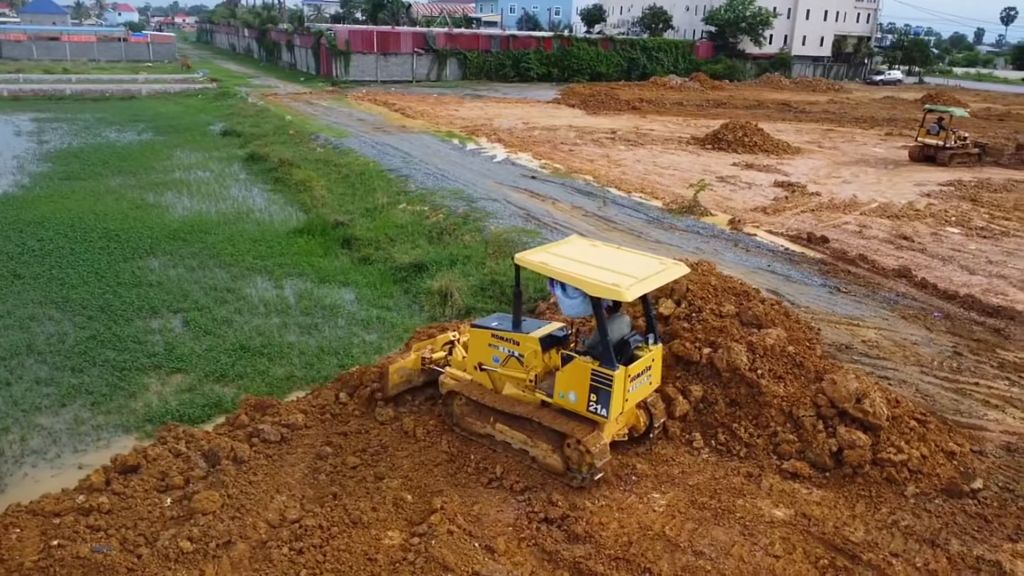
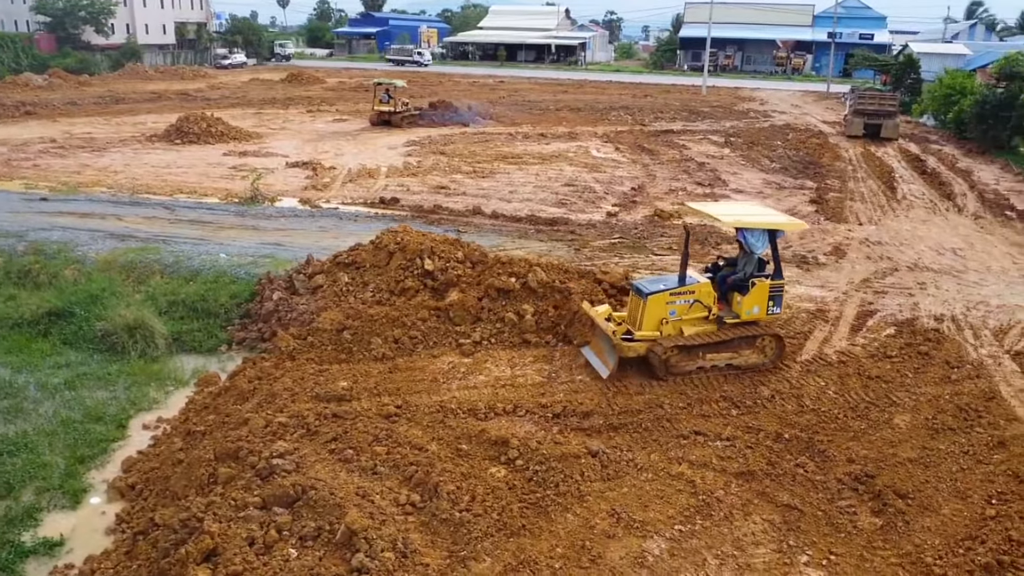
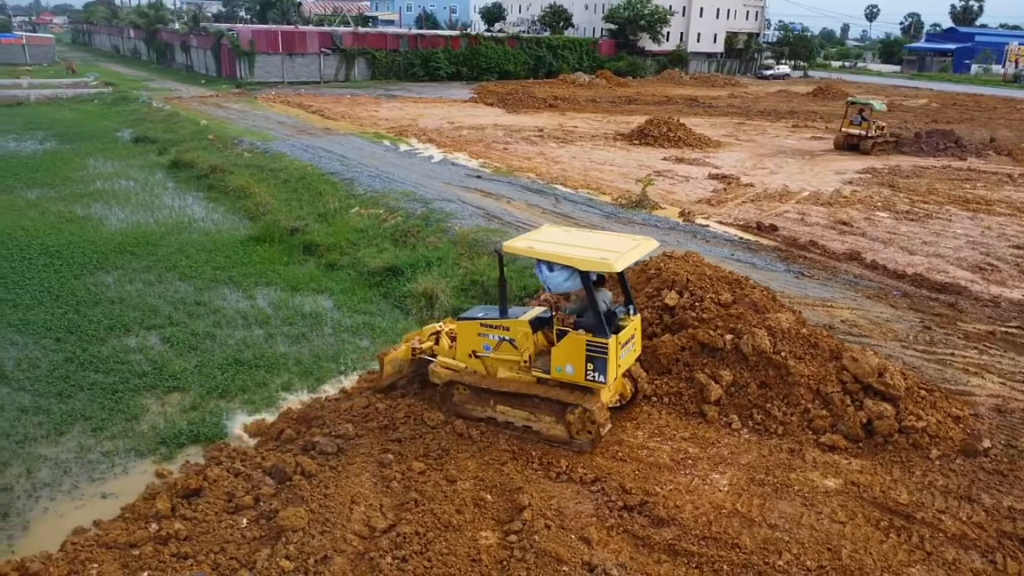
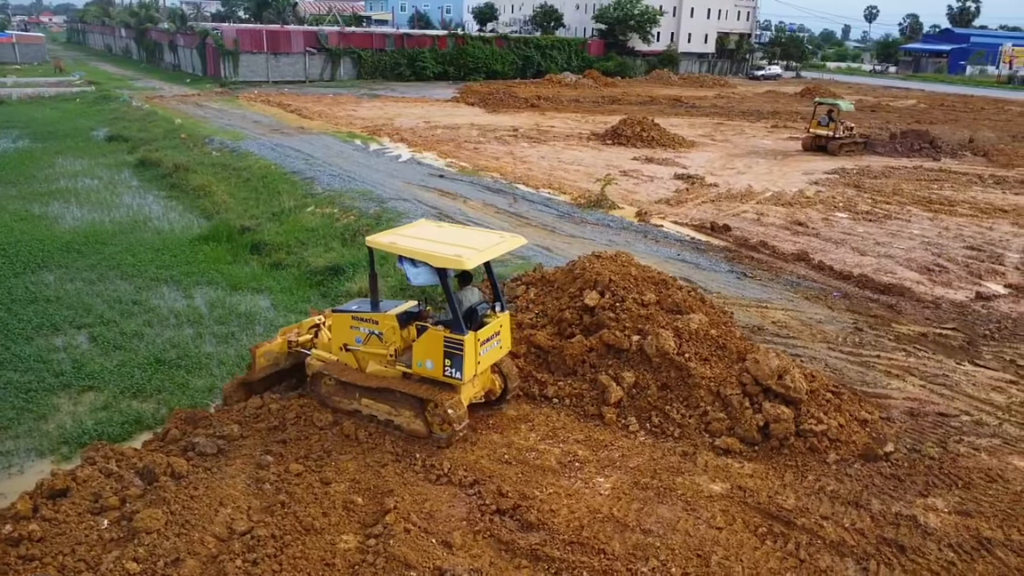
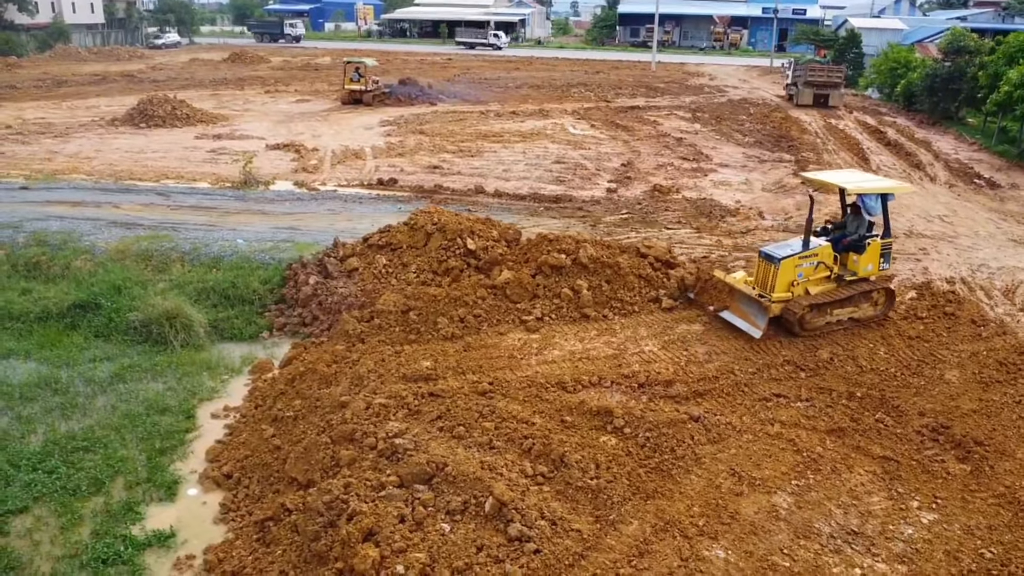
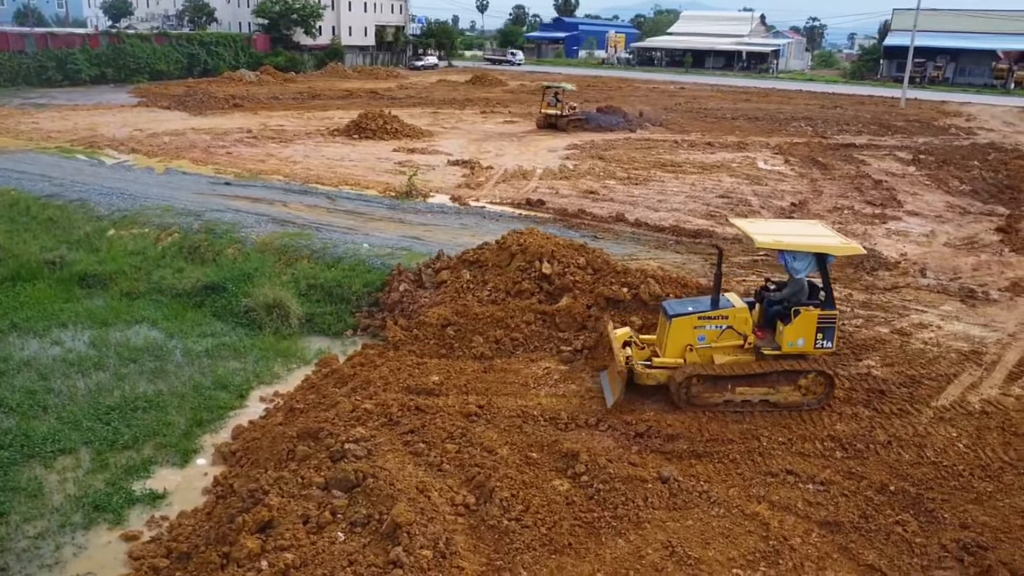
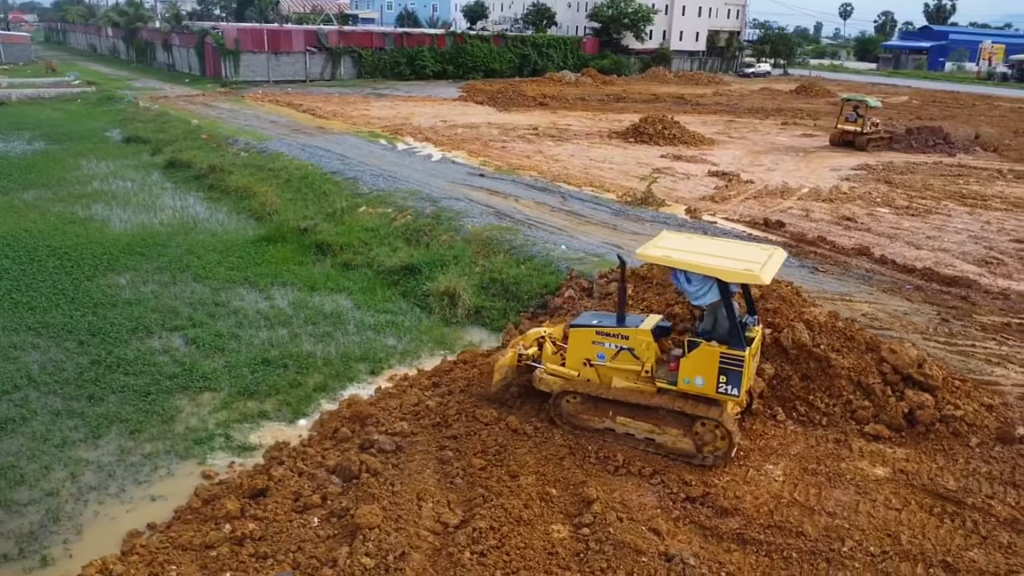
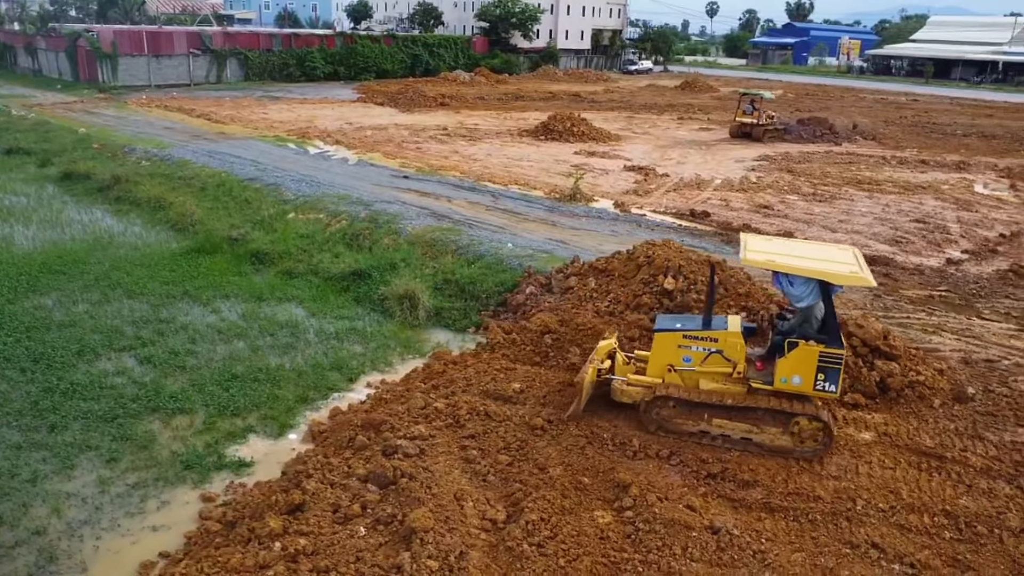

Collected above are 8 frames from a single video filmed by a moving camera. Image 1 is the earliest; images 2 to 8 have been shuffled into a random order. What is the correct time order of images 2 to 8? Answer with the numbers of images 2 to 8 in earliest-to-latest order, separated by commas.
4, 3, 7, 8, 6, 2, 5
